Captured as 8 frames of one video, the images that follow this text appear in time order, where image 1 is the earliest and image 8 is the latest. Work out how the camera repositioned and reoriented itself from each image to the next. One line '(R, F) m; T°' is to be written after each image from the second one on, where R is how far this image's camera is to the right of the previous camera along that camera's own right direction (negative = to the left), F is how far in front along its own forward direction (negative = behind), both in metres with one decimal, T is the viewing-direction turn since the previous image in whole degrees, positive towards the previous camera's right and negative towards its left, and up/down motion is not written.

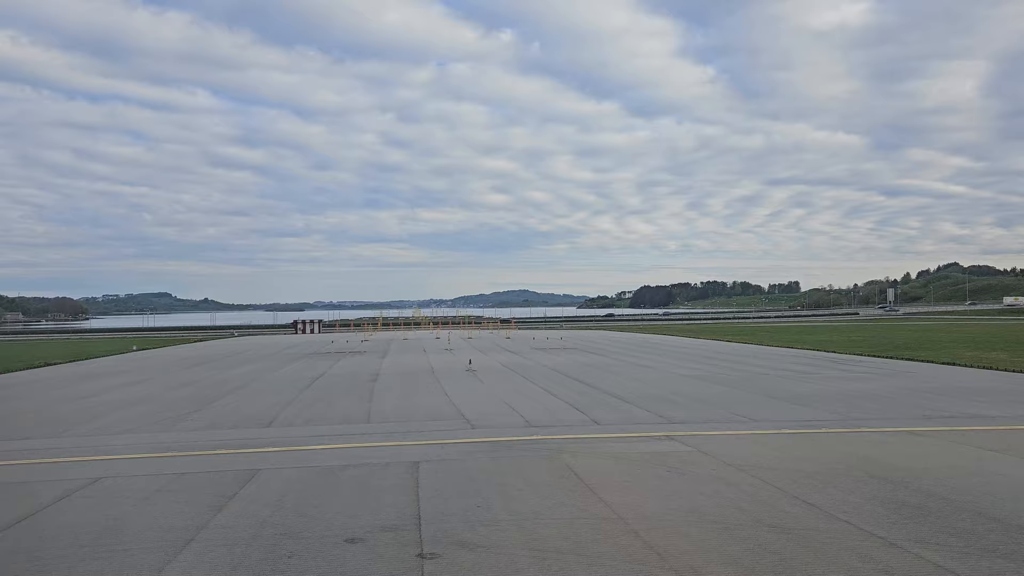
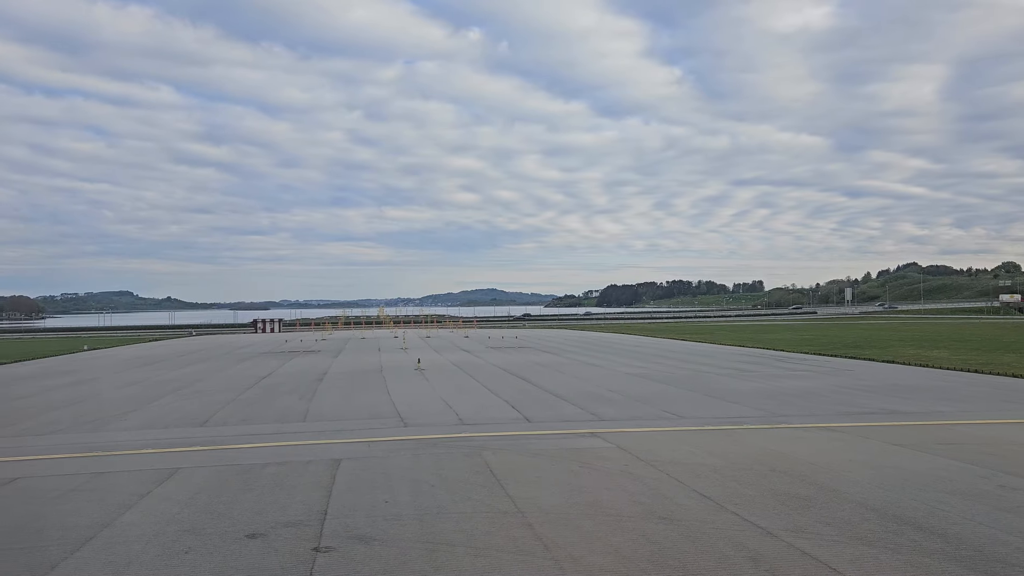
(+0.6, -0.3) m; +2°
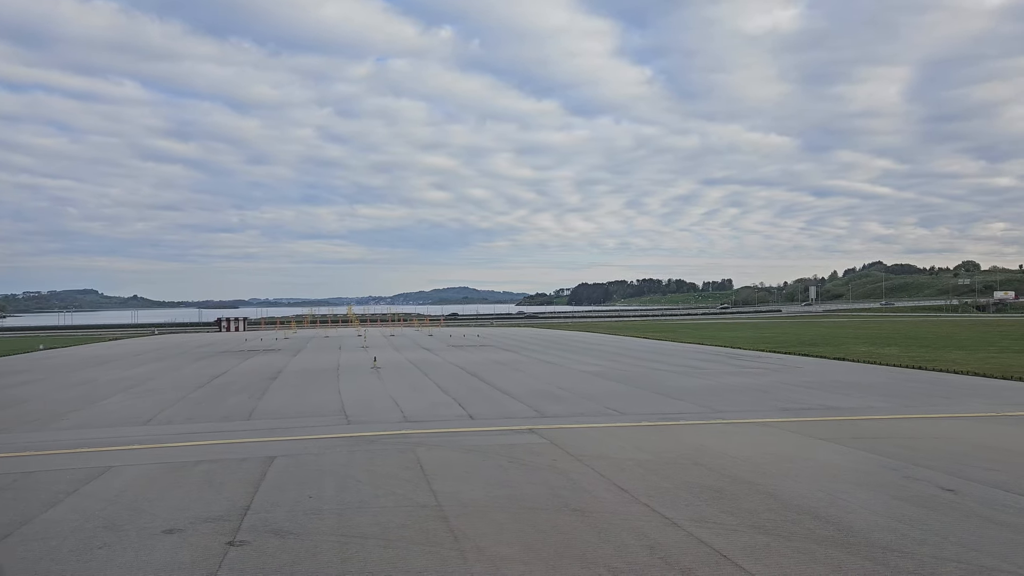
(+0.5, -0.2) m; +2°
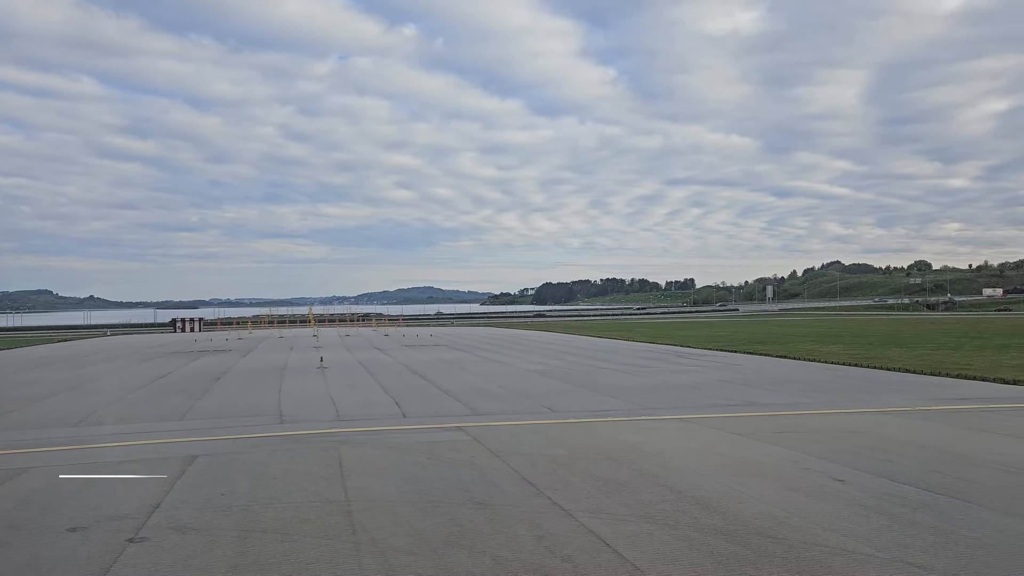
(+0.5, -0.3) m; +2°
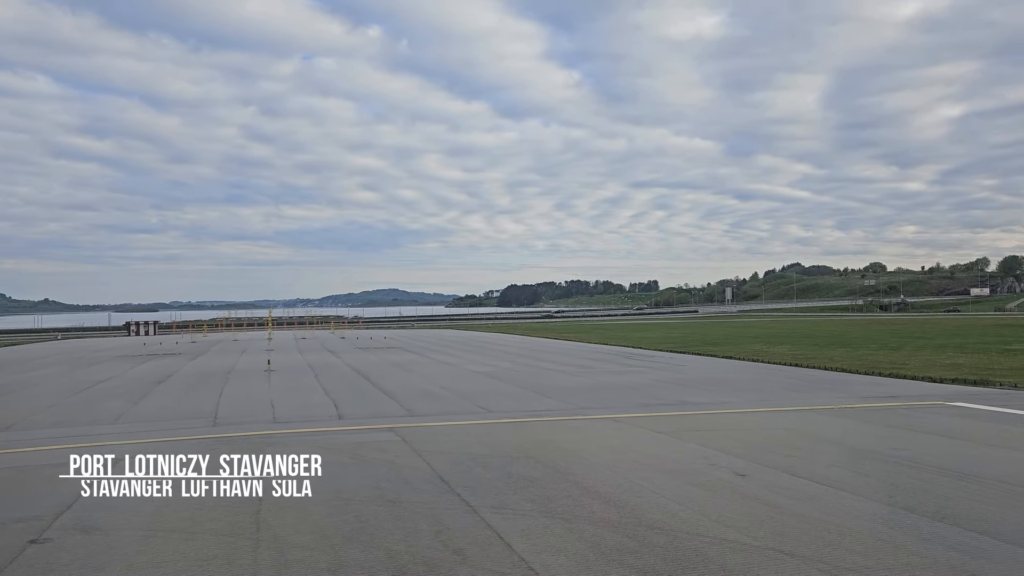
(+0.5, -0.3) m; +2°
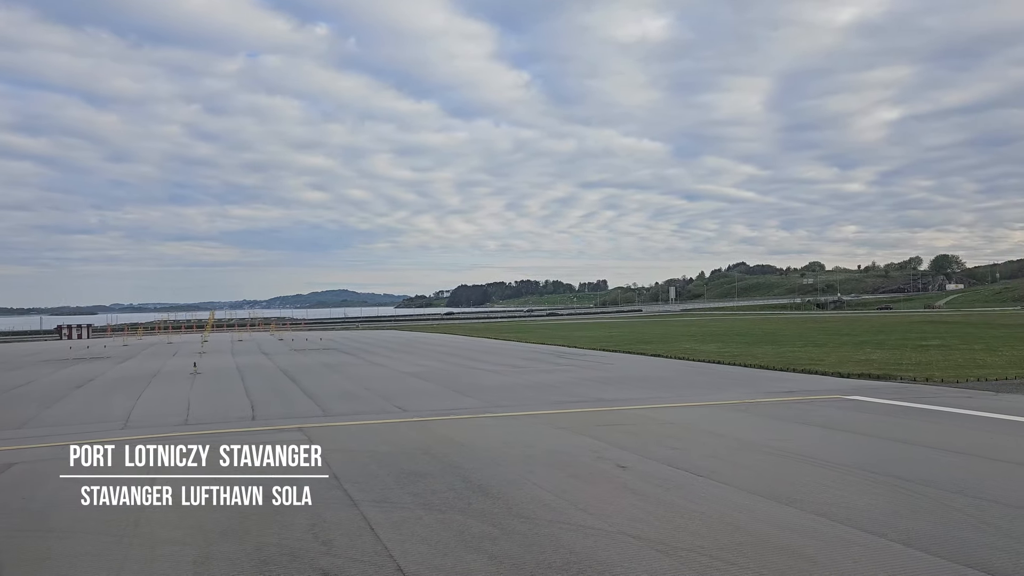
(+0.7, -0.4) m; +3°
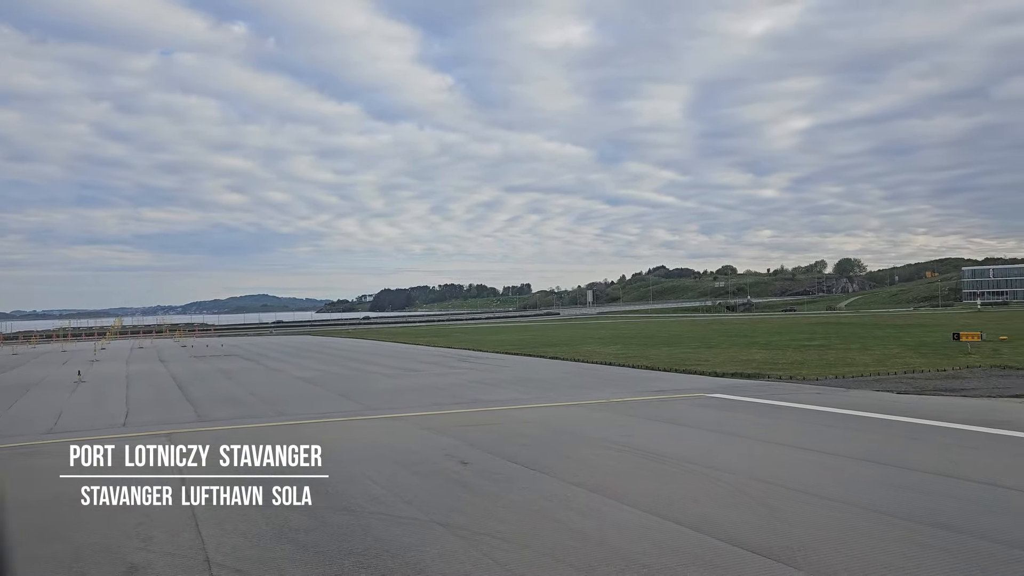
(+0.9, -0.5) m; +5°
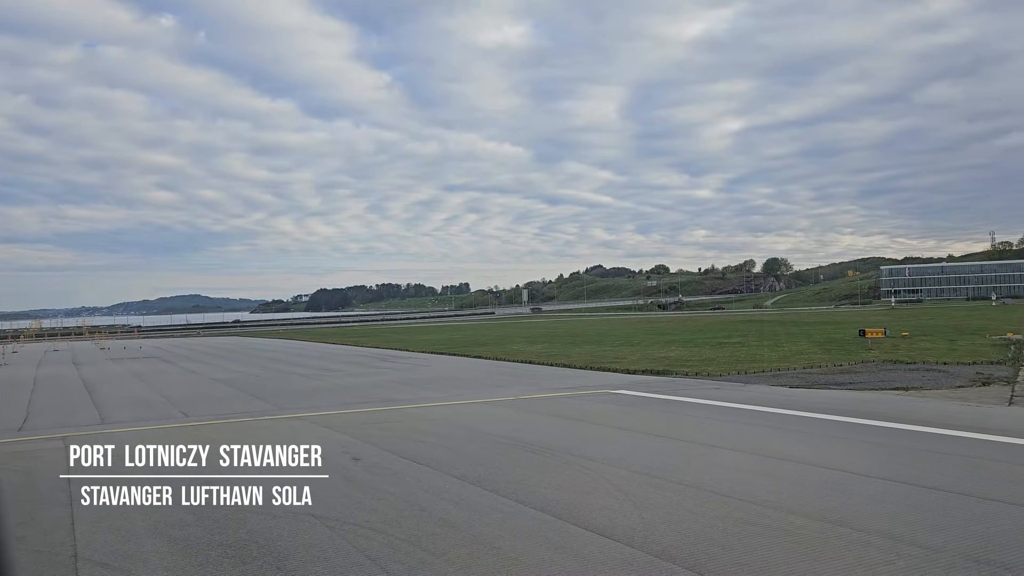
(+0.6, -0.4) m; +4°
